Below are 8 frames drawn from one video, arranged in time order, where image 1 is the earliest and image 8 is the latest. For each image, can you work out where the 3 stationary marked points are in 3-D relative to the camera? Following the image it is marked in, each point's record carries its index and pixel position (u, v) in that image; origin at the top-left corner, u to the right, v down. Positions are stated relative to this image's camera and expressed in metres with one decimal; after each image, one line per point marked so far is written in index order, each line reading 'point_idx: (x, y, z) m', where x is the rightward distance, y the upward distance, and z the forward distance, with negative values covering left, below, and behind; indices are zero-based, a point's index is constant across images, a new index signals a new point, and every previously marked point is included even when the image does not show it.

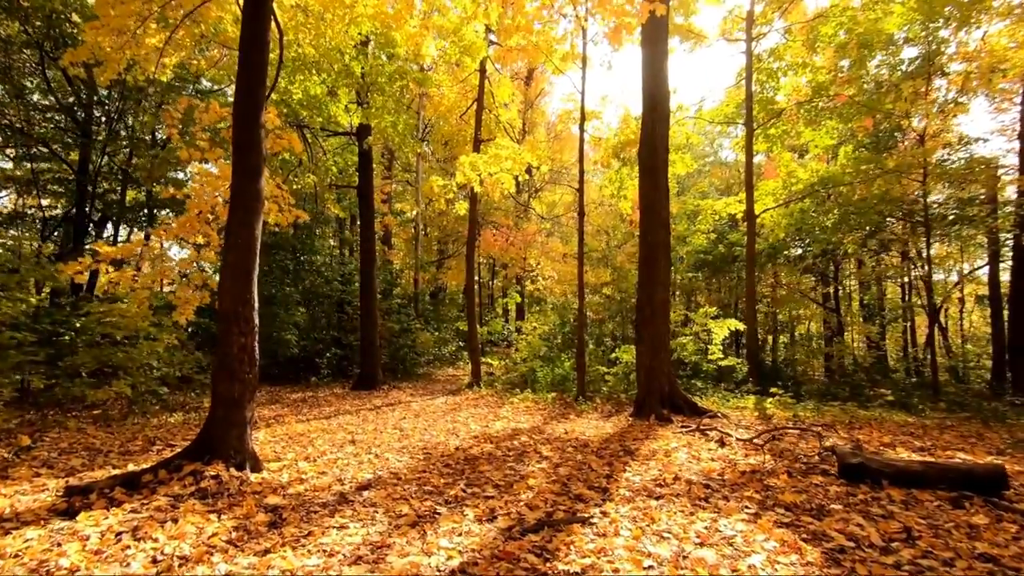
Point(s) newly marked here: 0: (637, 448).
0: (+1.5, -1.9, +5.7) m
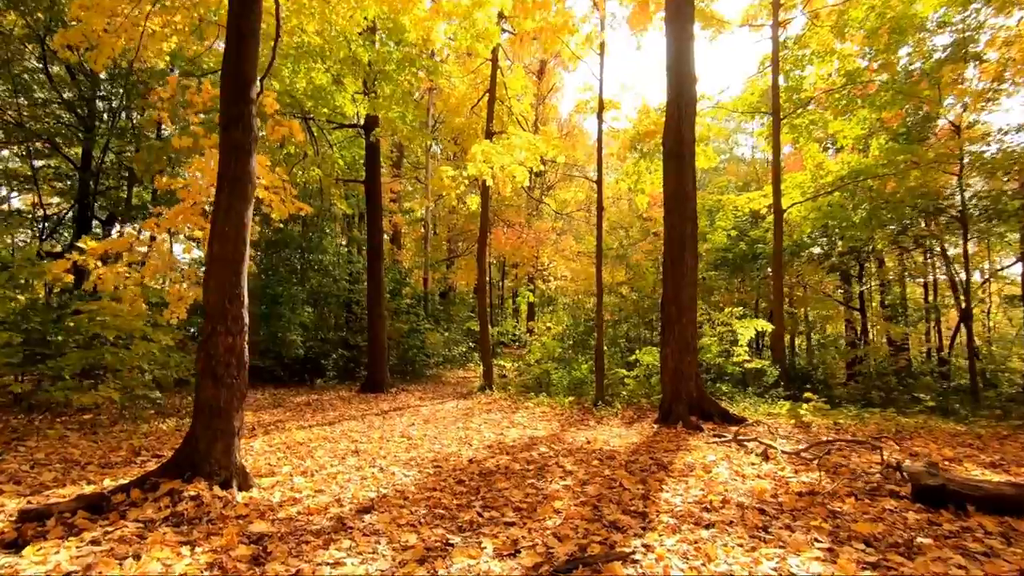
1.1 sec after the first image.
0: (+1.7, -1.8, +5.2) m
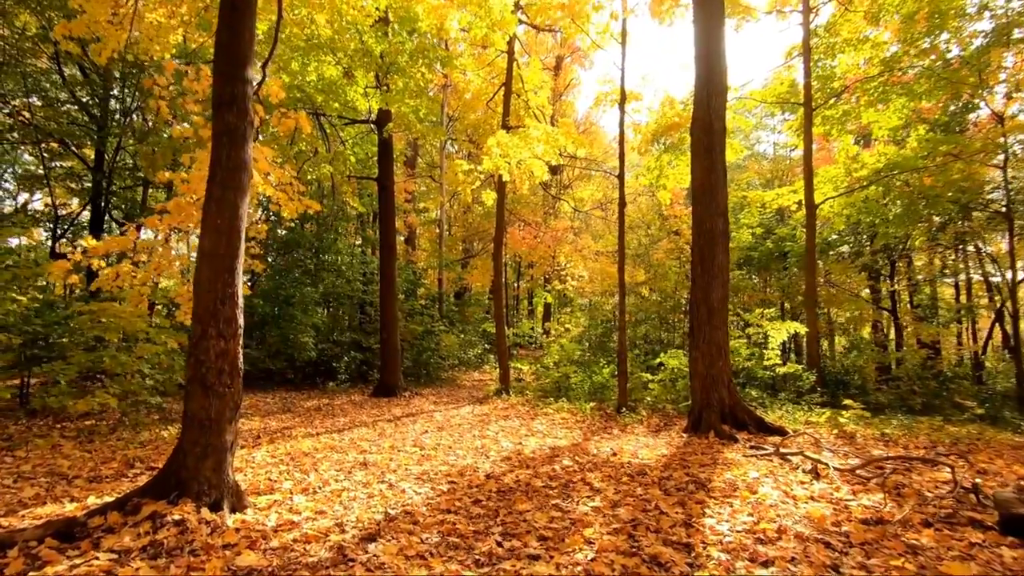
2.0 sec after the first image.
0: (+1.9, -1.8, +4.7) m
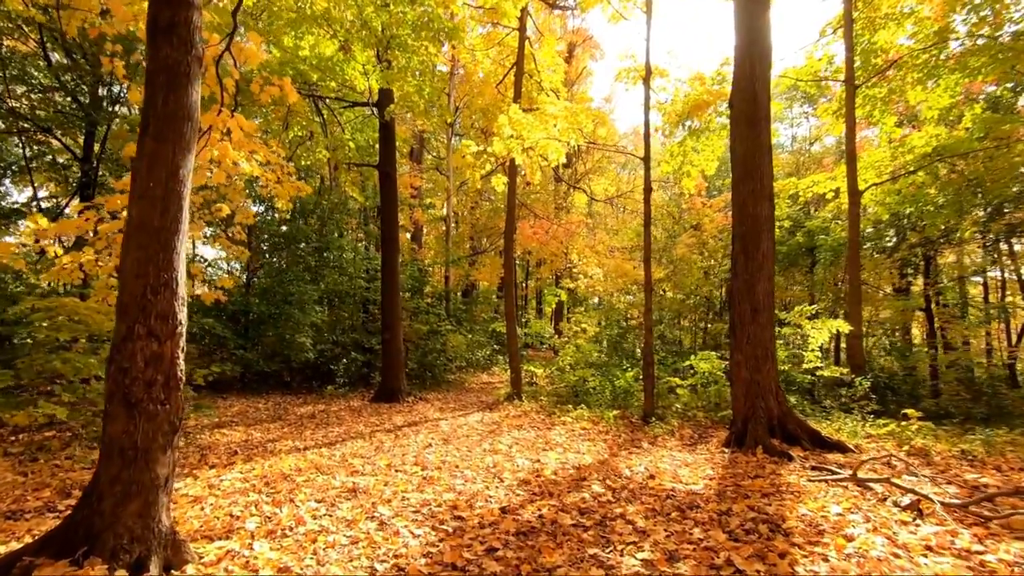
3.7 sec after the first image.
0: (+2.0, -1.7, +3.7) m
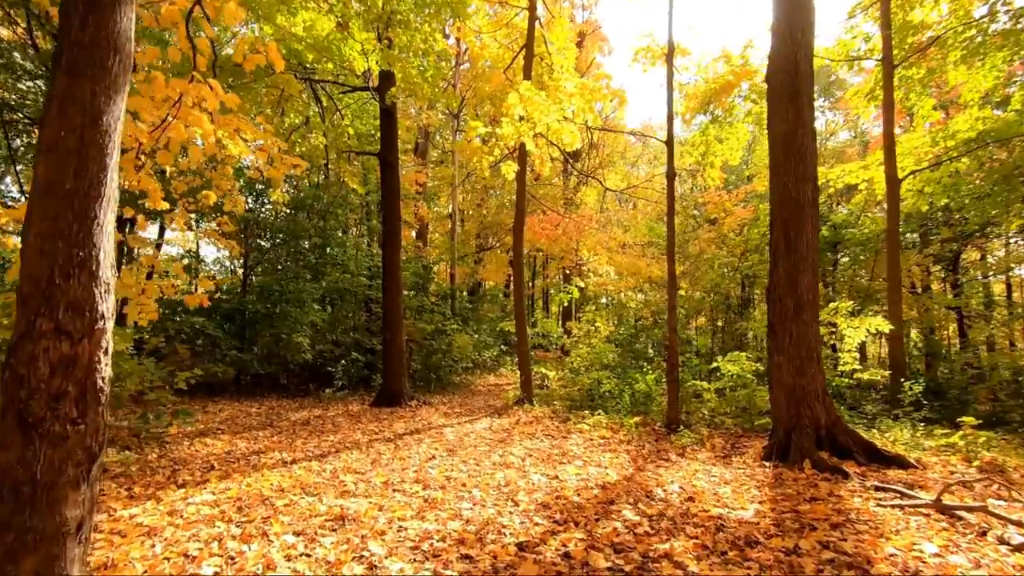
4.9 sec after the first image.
0: (+2.1, -1.6, +3.0) m
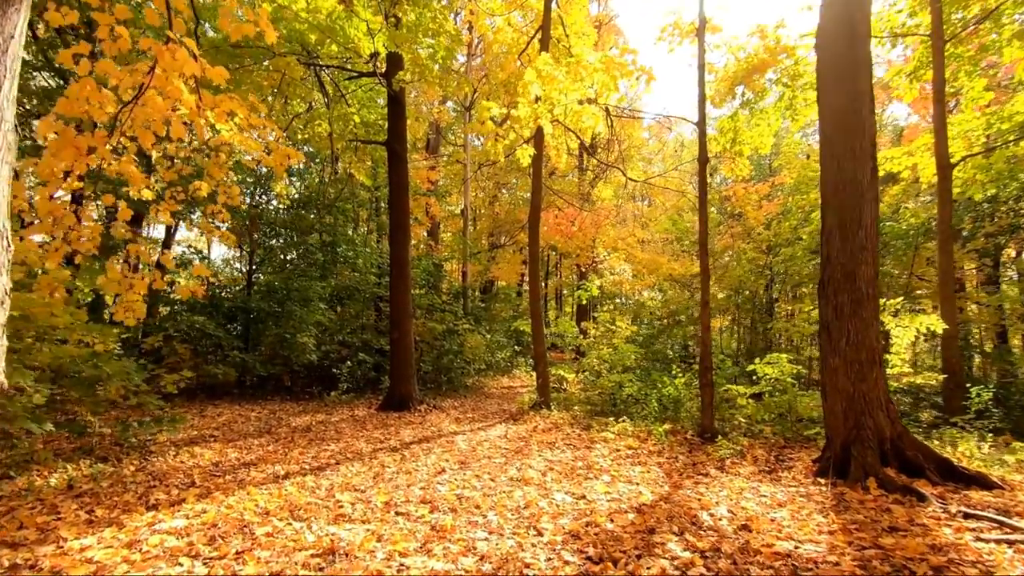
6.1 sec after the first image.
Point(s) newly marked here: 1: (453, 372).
0: (+2.3, -1.5, +2.3) m
1: (-1.4, -2.1, +12.2) m
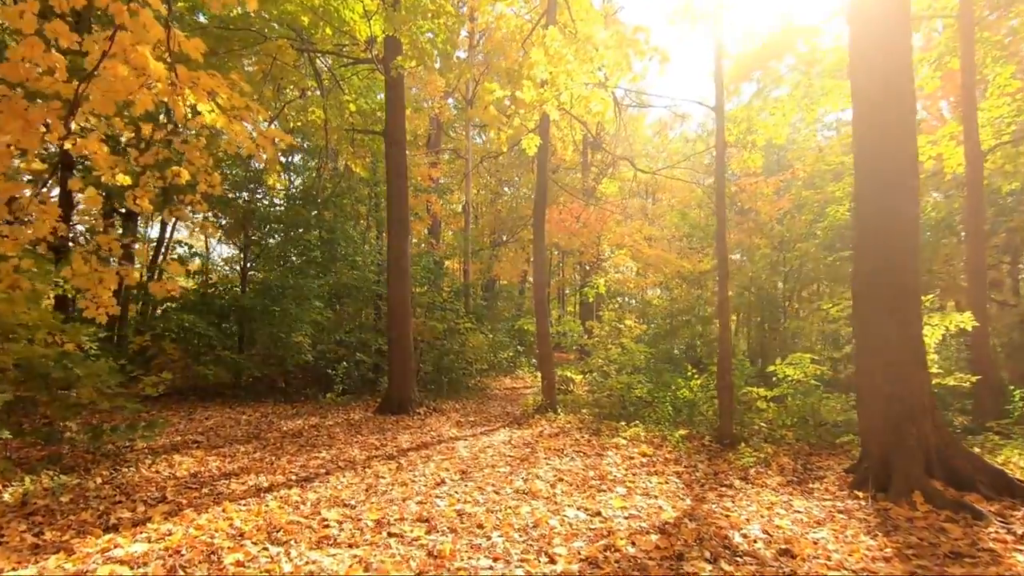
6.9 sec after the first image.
0: (+2.3, -1.5, +1.9) m
1: (-1.4, -2.0, +11.8) m
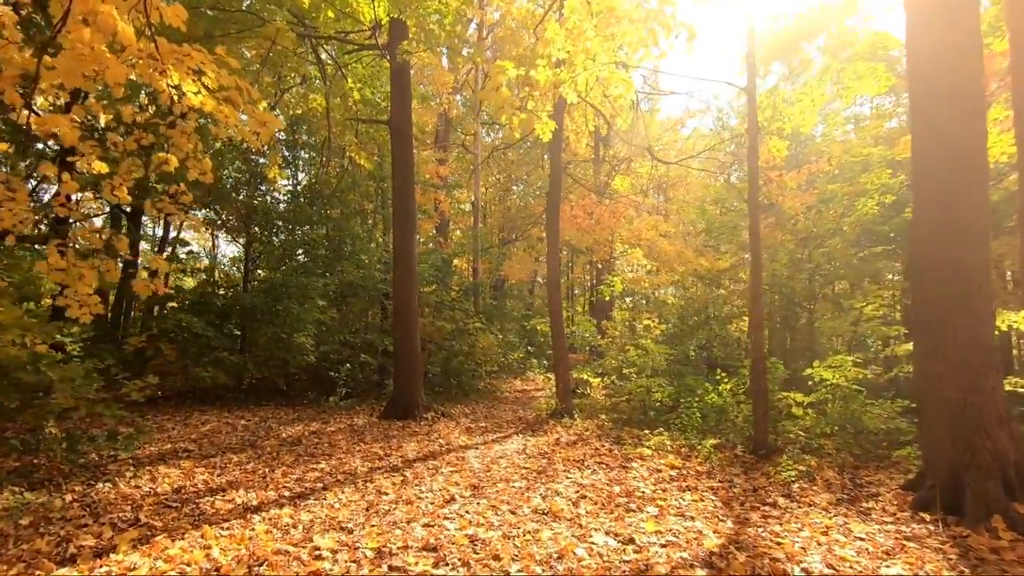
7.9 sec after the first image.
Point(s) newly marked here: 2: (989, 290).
0: (+2.4, -1.4, +1.3) m
1: (-1.1, -2.0, +11.3) m
2: (+4.0, 0.0, +4.1) m
